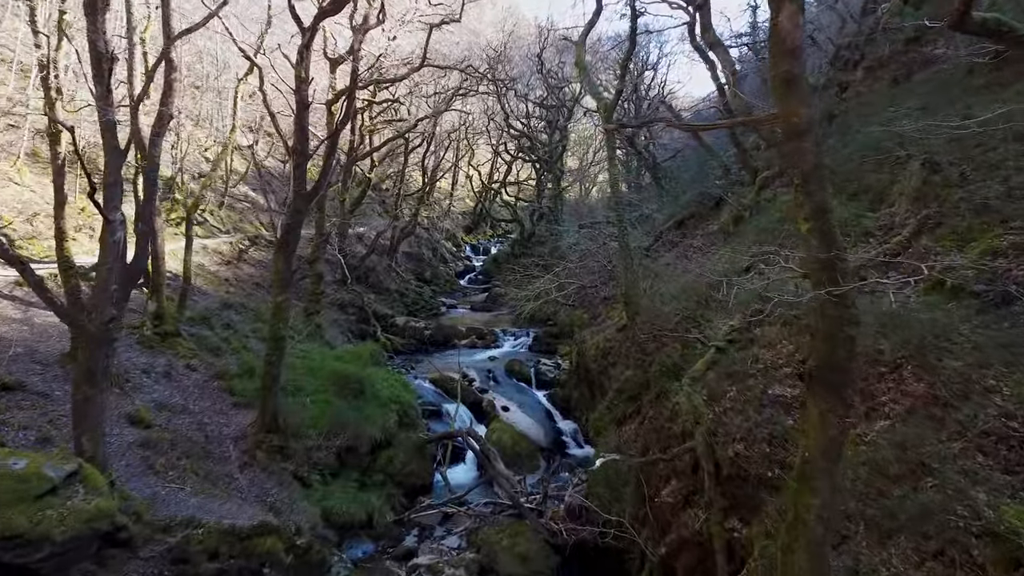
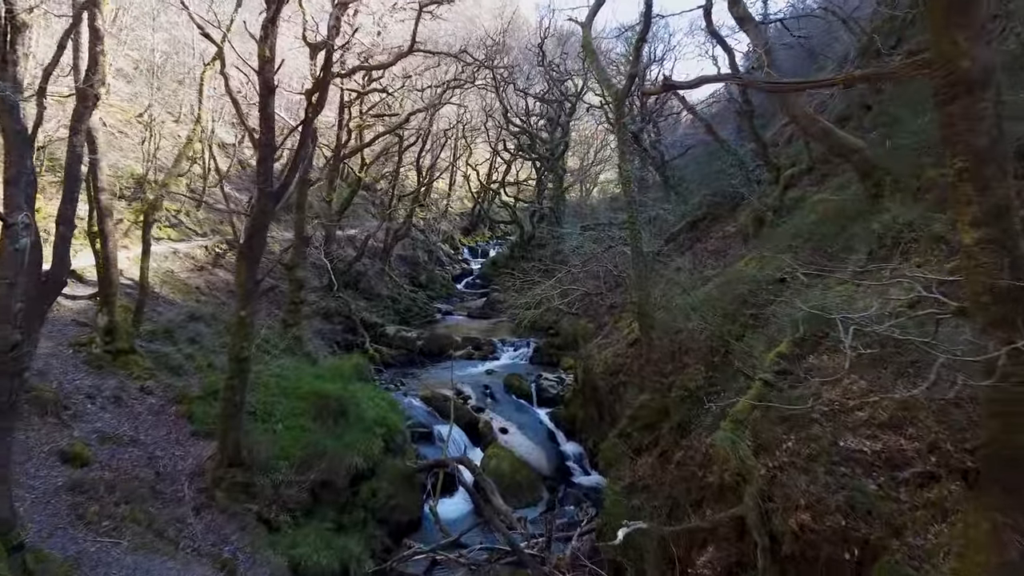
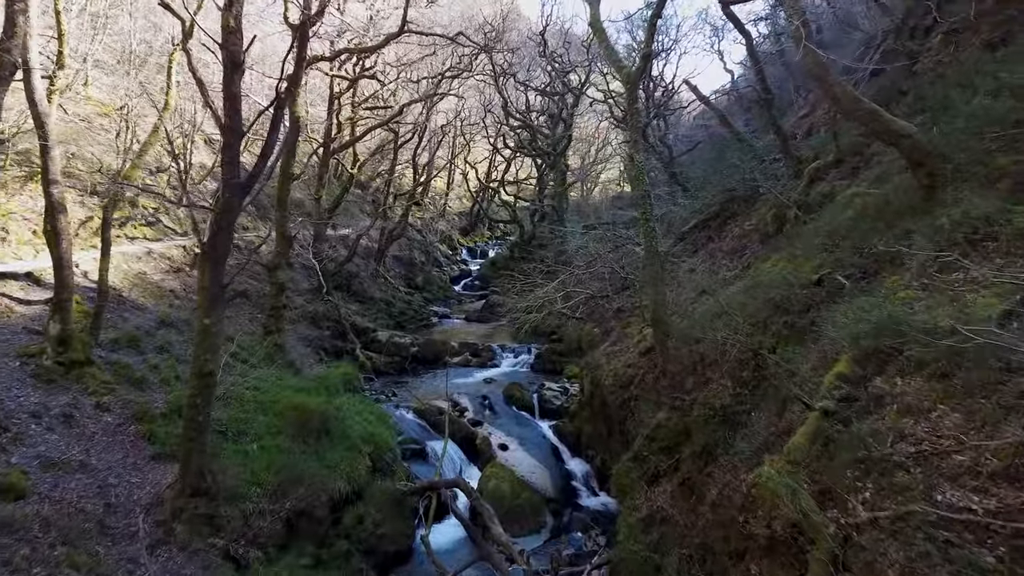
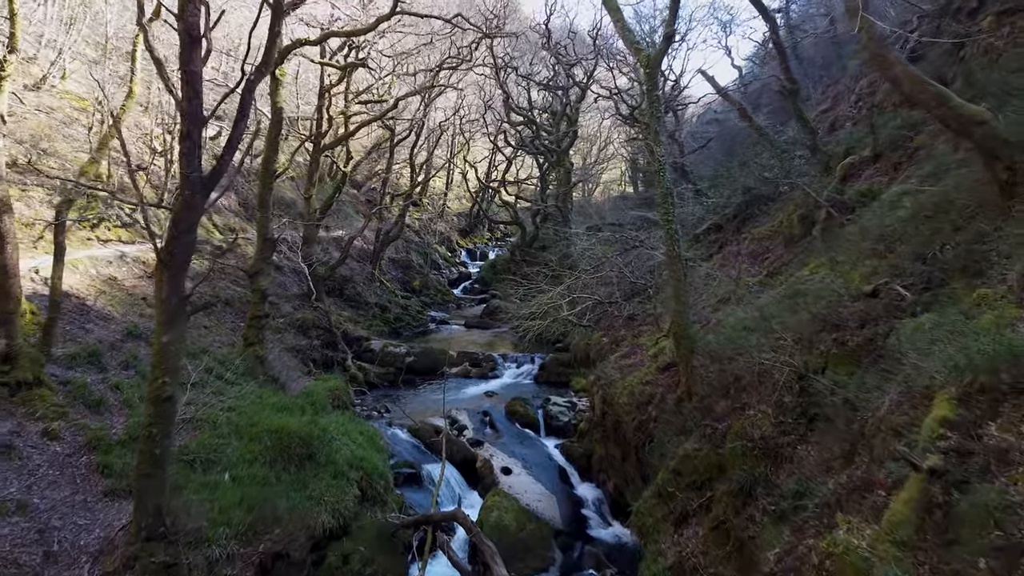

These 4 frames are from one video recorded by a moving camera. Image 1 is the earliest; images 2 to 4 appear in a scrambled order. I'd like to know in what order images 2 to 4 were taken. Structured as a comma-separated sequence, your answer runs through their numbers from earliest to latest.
2, 3, 4
